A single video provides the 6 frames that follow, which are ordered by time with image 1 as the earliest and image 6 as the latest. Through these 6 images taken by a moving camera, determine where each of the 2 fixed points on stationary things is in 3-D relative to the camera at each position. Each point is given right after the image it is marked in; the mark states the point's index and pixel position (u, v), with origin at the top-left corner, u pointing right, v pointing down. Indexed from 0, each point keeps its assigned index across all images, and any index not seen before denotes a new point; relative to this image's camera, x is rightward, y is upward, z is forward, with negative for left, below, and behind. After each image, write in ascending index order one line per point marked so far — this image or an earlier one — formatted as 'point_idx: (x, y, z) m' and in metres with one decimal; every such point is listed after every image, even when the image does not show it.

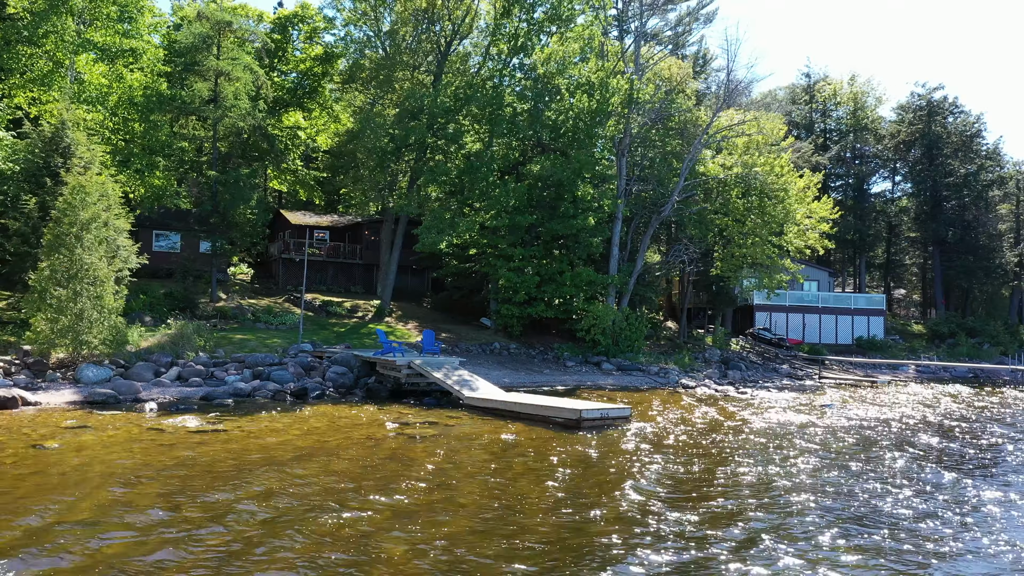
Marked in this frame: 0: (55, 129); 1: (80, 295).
0: (-14.0, +4.8, +19.2) m
1: (-9.3, -0.2, +13.5) m
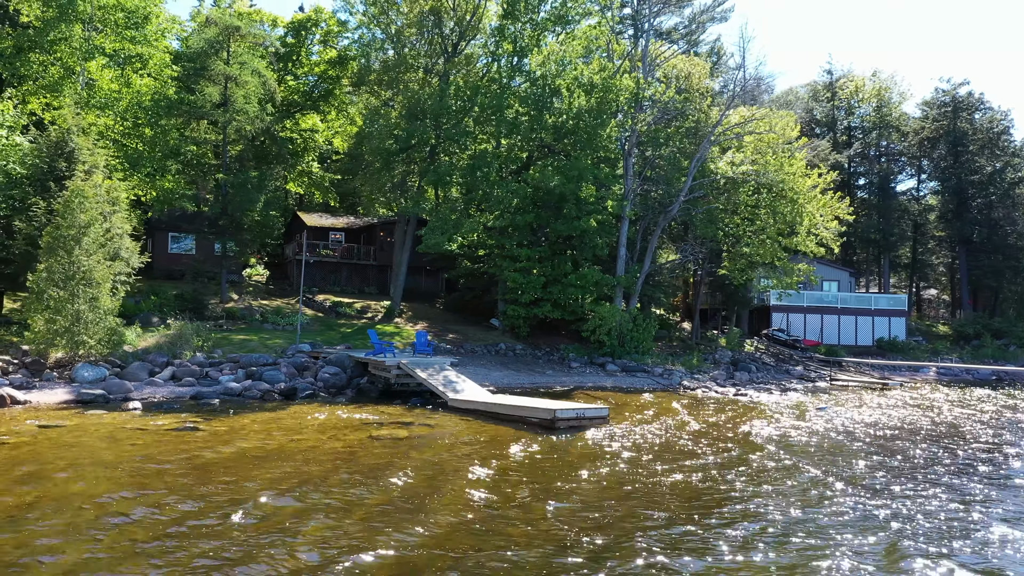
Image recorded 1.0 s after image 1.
0: (-14.1, +4.7, +19.7) m
1: (-9.5, -0.2, +13.8) m
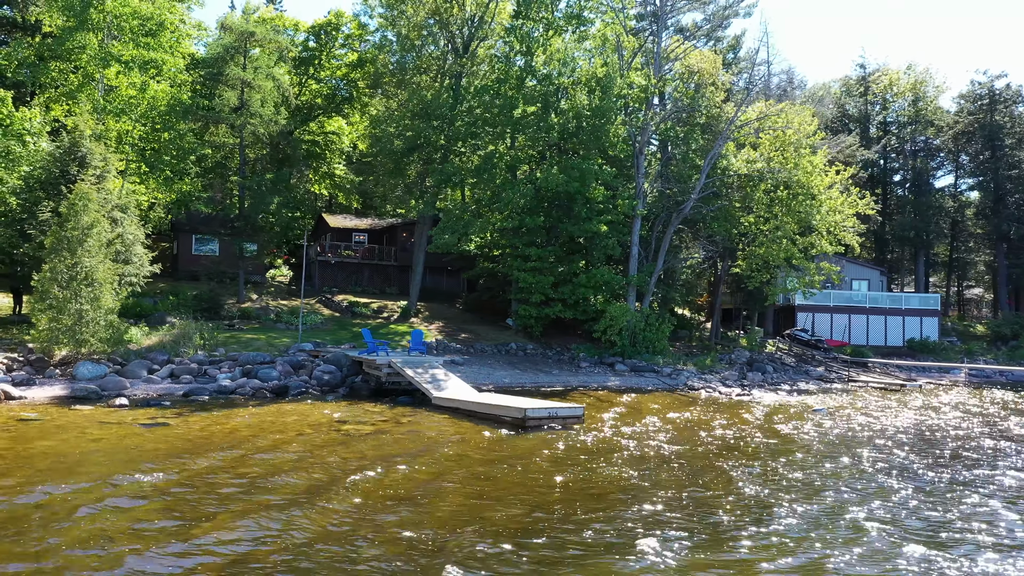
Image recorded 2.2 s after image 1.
0: (-14.0, +4.7, +20.3) m
1: (-9.7, -0.2, +14.3) m
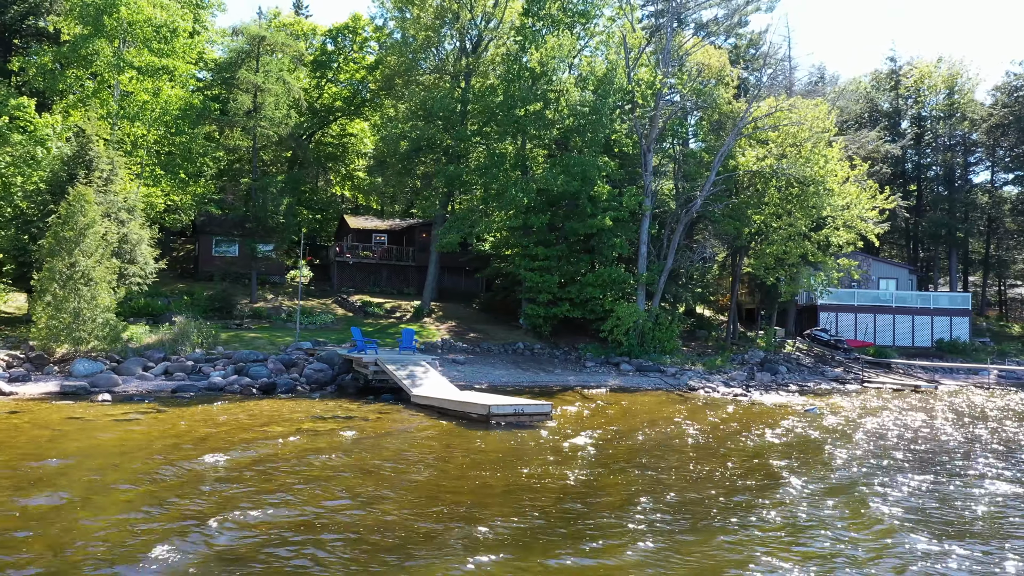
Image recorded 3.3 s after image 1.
0: (-14.0, +4.7, +20.9) m
1: (-9.9, -0.2, +14.7) m
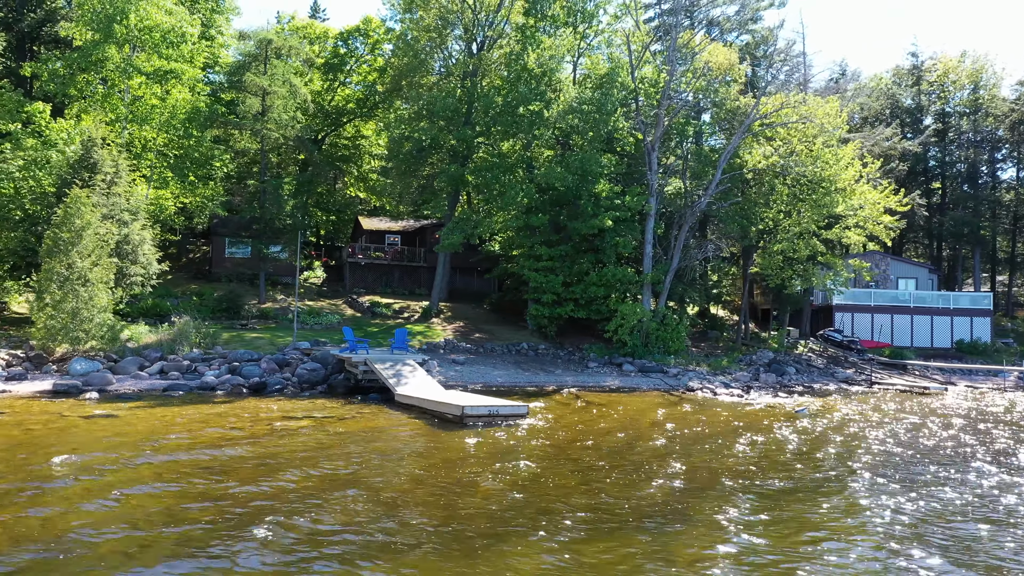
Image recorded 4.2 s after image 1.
0: (-14.0, +4.7, +21.4) m
1: (-10.1, -0.2, +15.0) m
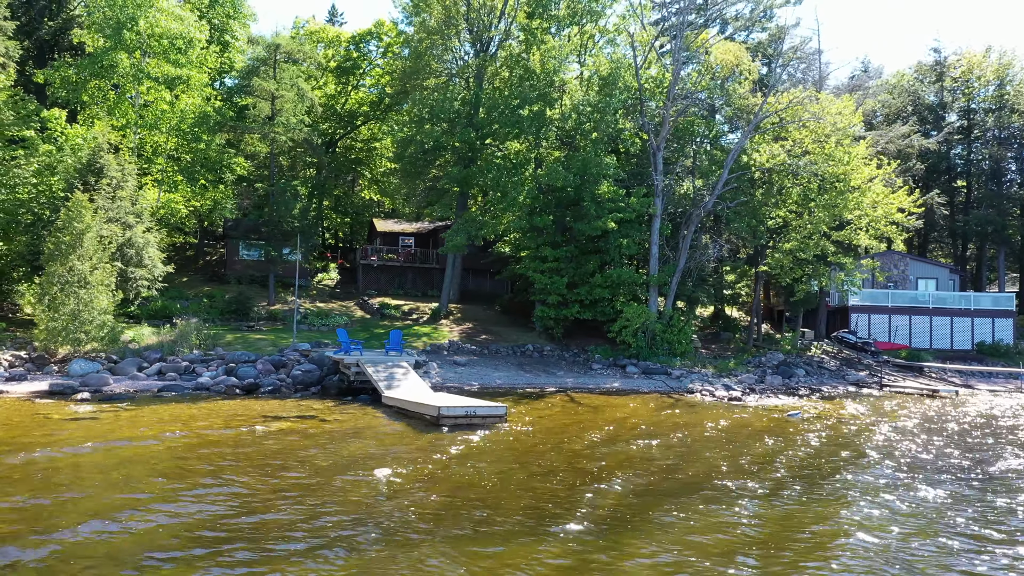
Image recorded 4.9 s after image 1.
0: (-14.0, +4.6, +21.8) m
1: (-10.3, -0.2, +15.3) m
